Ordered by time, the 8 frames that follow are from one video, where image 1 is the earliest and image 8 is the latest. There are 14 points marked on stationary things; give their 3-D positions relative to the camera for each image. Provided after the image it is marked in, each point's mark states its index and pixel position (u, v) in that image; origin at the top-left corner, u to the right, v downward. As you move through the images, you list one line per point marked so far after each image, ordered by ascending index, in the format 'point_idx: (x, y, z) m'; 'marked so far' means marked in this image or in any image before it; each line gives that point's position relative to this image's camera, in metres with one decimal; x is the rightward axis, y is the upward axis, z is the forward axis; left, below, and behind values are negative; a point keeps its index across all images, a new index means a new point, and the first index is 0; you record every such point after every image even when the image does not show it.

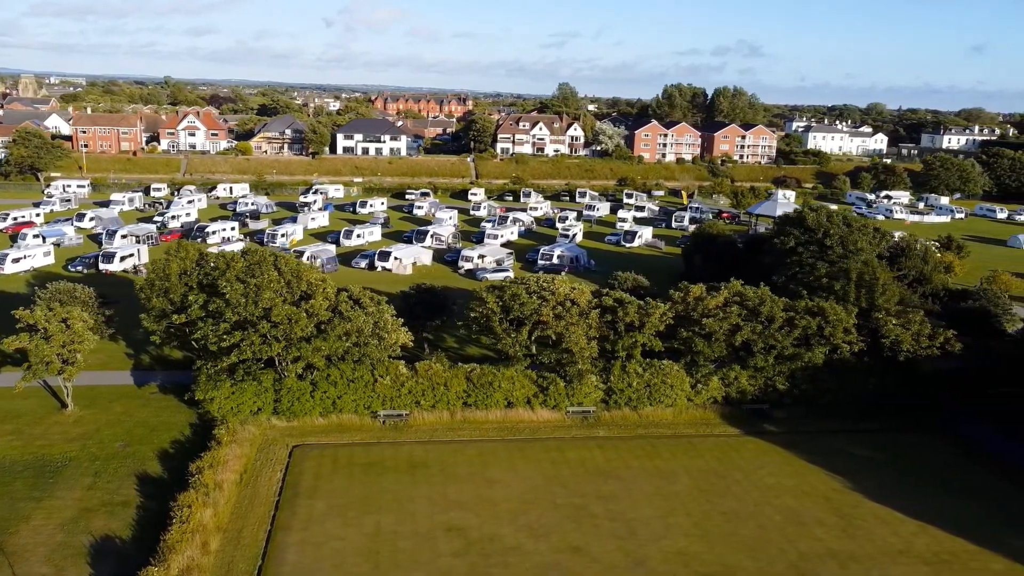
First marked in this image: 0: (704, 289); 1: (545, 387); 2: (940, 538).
0: (+4.6, 0.0, +19.6) m
1: (+0.7, -2.2, +18.4) m
2: (+7.4, -4.3, +14.0) m
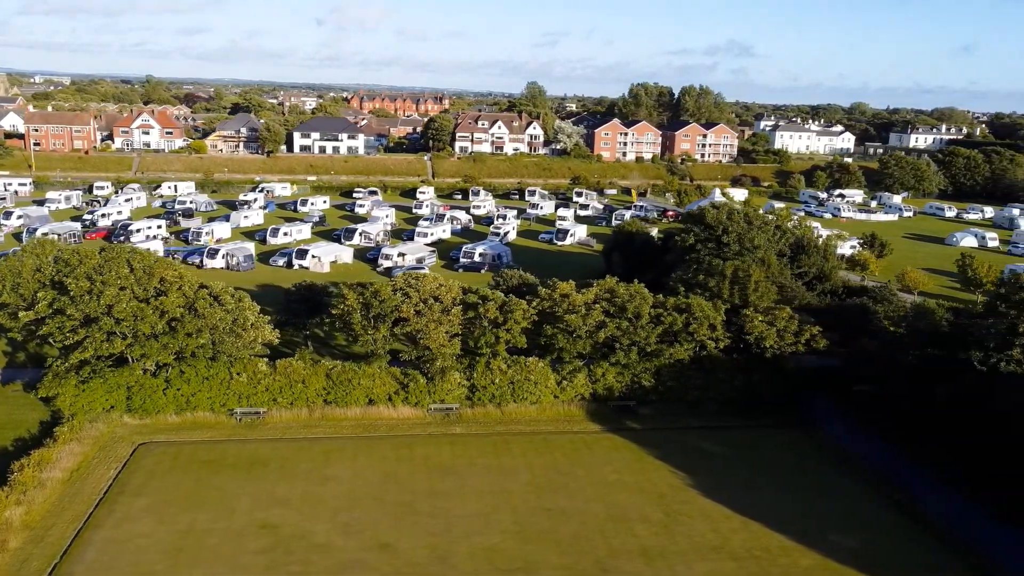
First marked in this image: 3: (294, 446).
0: (+1.5, 0.0, +19.6) m
1: (-2.4, -2.2, +18.3) m
2: (+4.3, -4.2, +14.0) m
3: (-4.5, -3.3, +16.9) m
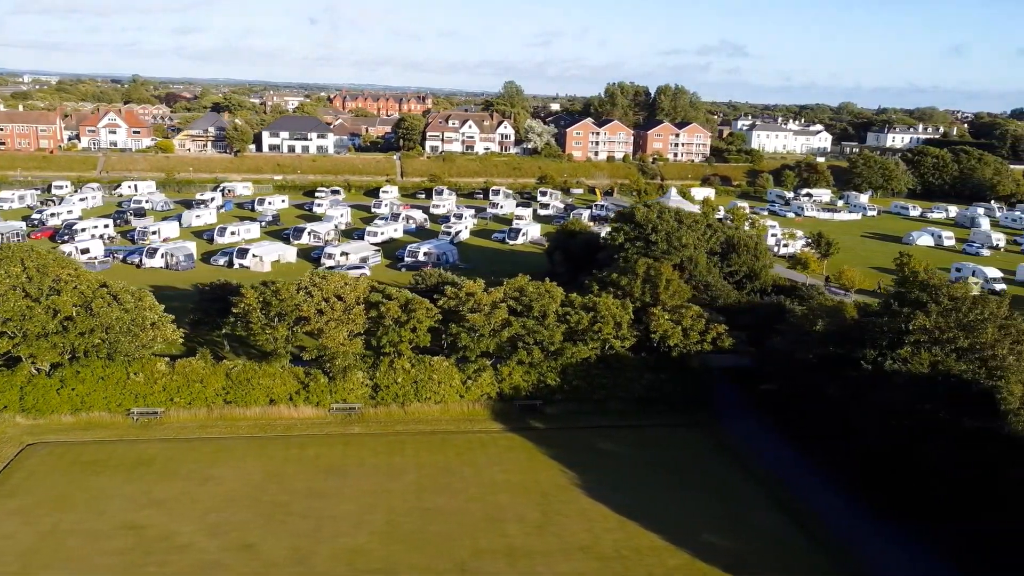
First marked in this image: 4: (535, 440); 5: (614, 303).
0: (-0.8, +0.1, +19.4) m
1: (-4.6, -2.1, +18.2) m
2: (+2.1, -4.2, +13.9) m
3: (-6.7, -3.3, +16.7) m
4: (+0.5, -3.3, +17.6) m
5: (+2.4, -0.3, +19.5) m
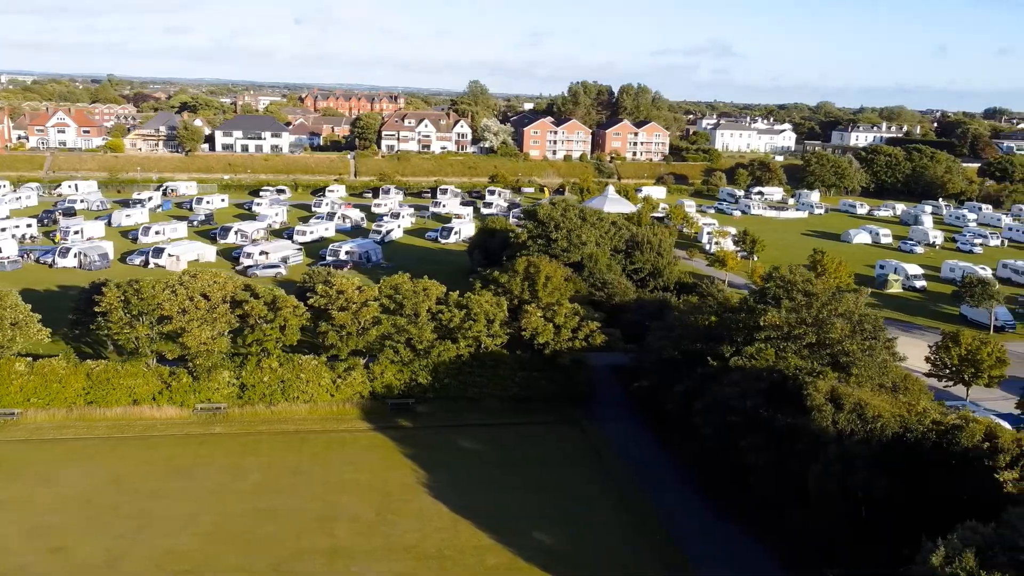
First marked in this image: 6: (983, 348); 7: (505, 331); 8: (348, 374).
0: (-3.7, +0.1, +19.3) m
1: (-7.6, -2.1, +17.9) m
2: (-0.8, -4.1, +13.7) m
3: (-9.6, -3.2, +16.5) m
4: (-2.4, -3.2, +17.4) m
5: (-0.6, -0.3, +19.3) m
6: (+11.1, -1.4, +19.0) m
7: (-0.1, -1.0, +19.1) m
8: (-3.8, -2.0, +18.5) m
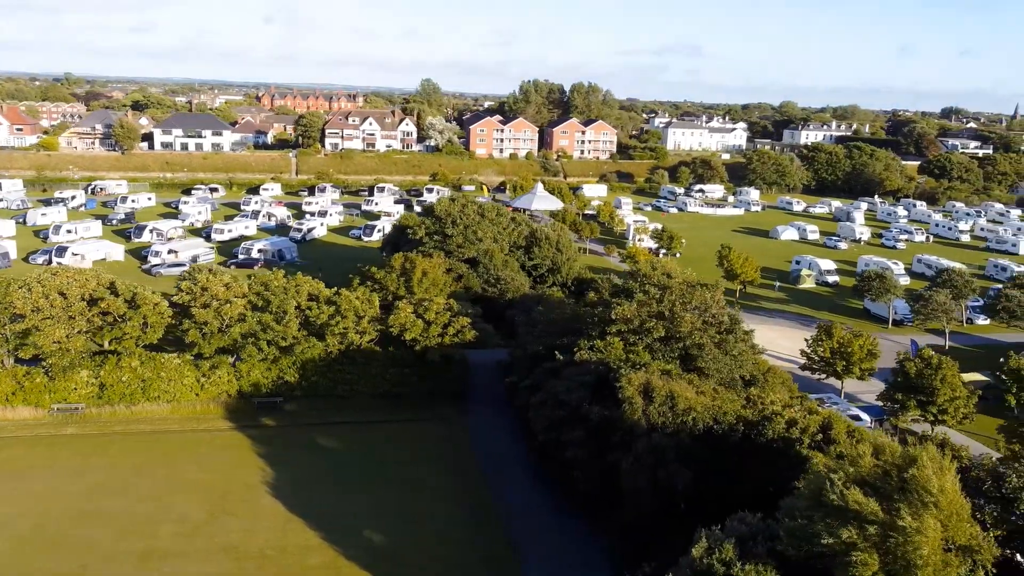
0: (-6.8, +0.2, +18.9) m
1: (-10.5, -2.0, +17.4) m
2: (-3.6, -4.1, +13.4) m
3: (-12.5, -3.2, +15.9) m
4: (-5.4, -3.2, +17.1) m
5: (-3.6, -0.2, +19.1) m
6: (+8.1, -1.2, +19.1) m
7: (-3.1, -0.9, +18.8) m
8: (-6.7, -1.9, +18.1) m
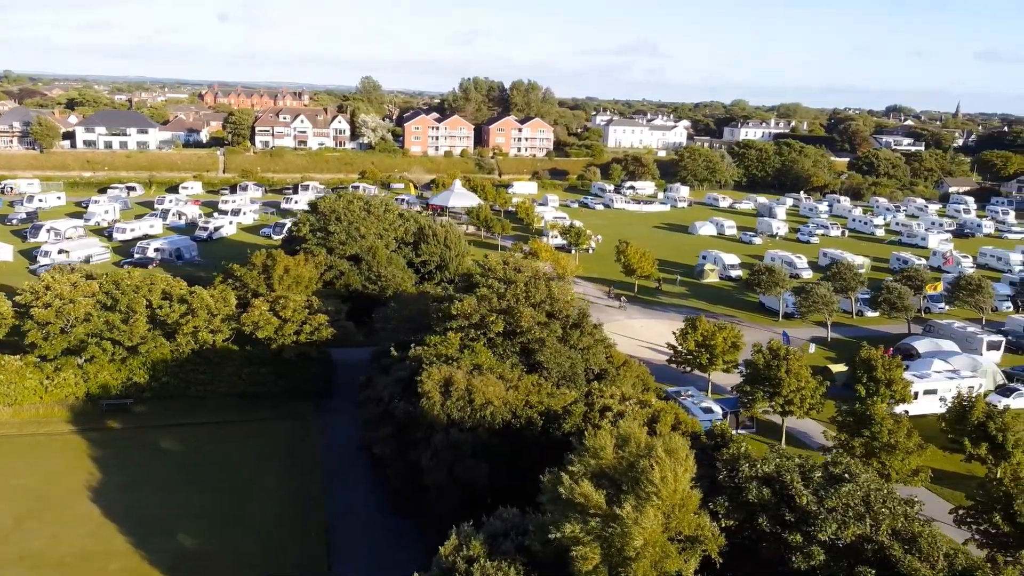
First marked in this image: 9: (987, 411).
0: (-10.0, +0.2, +18.3) m
1: (-13.6, -2.1, +16.7) m
2: (-6.6, -4.0, +13.0) m
3: (-15.6, -3.2, +15.0) m
4: (-8.5, -3.1, +16.5) m
5: (-6.8, -0.1, +18.6) m
6: (+4.9, -1.1, +19.2) m
7: (-6.3, -0.9, +18.4) m
8: (-9.9, -1.9, +17.5) m
9: (+8.8, -2.3, +15.0) m
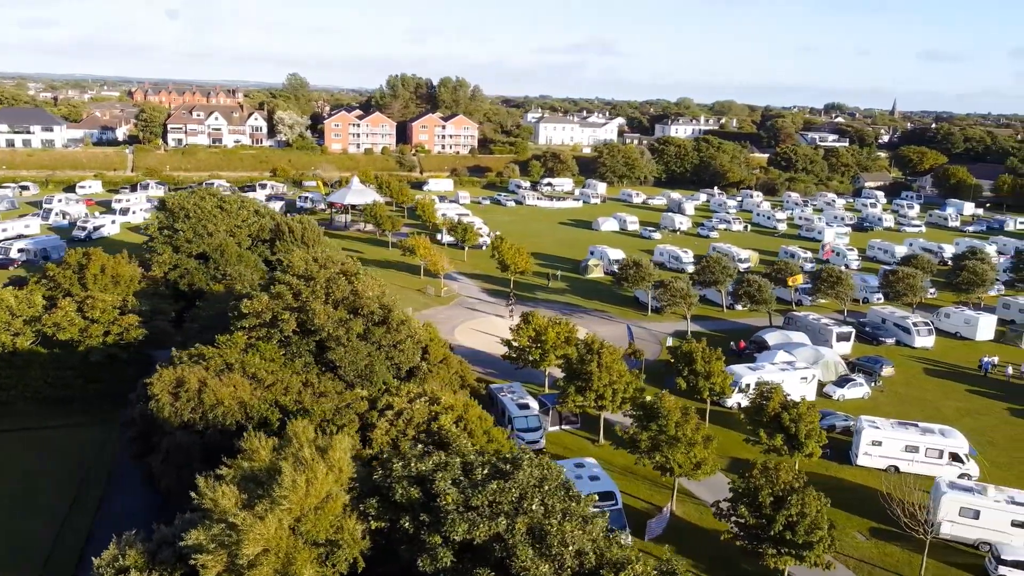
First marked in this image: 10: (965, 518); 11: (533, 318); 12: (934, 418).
0: (-13.9, +0.2, +17.3) m
1: (-17.4, -2.2, +15.5) m
2: (-10.2, -4.0, +12.2) m
3: (-19.3, -3.4, +13.8) m
4: (-12.3, -3.2, +15.6) m
5: (-10.7, -0.2, +17.8) m
6: (+0.9, -0.9, +18.9) m
7: (-10.3, -0.9, +17.6) m
8: (-13.8, -1.9, +16.5) m
9: (+5.0, -2.1, +15.0) m
10: (+7.5, -3.8, +13.4) m
11: (+0.5, -0.7, +19.2) m
12: (+10.0, -3.1, +19.2) m
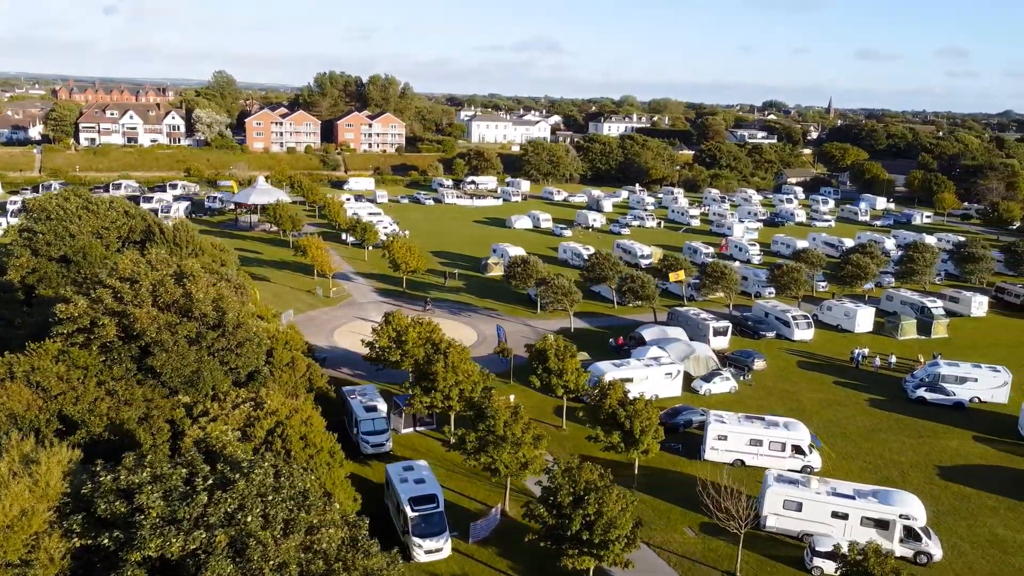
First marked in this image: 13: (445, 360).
0: (-17.0, 0.0, +16.1) m
1: (-20.4, -2.4, +14.2) m
2: (-13.0, -4.2, +11.3) m
3: (-22.2, -3.6, +12.3) m
4: (-15.3, -3.3, +14.6) m
5: (-13.9, -0.3, +16.8) m
6: (-2.4, -0.9, +18.6) m
7: (-13.4, -1.0, +16.6) m
8: (-16.8, -2.1, +15.4) m
9: (+2.0, -2.0, +14.9) m
10: (+4.6, -3.7, +13.4) m
11: (-2.8, -0.7, +18.9) m
12: (+6.8, -2.9, +19.4) m
13: (-1.3, -1.4, +16.0) m
